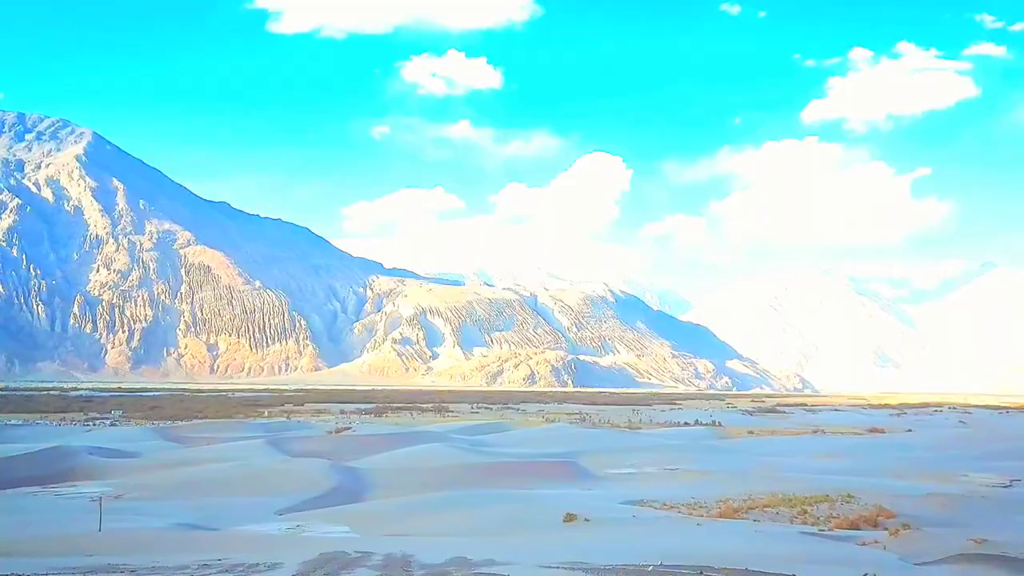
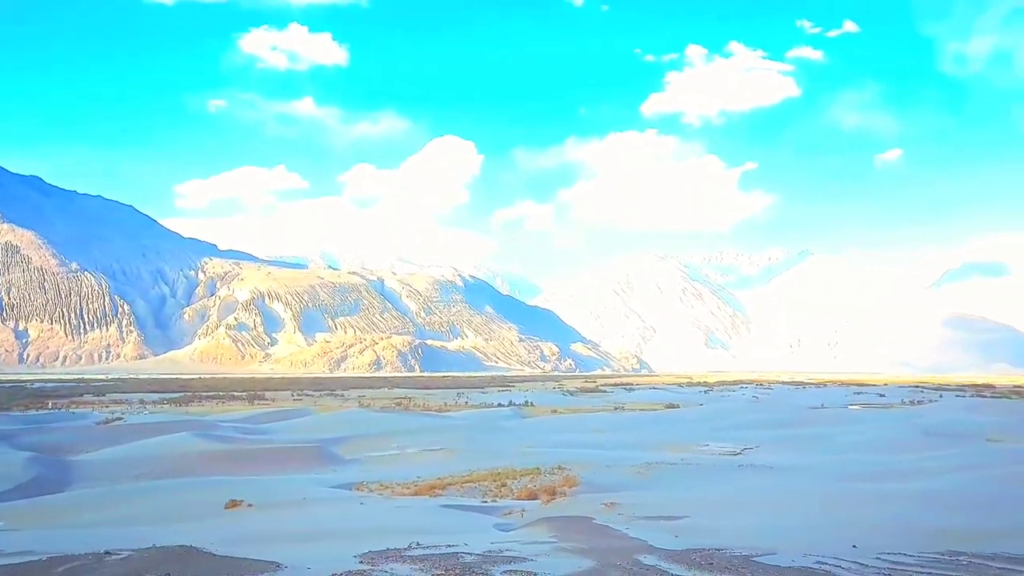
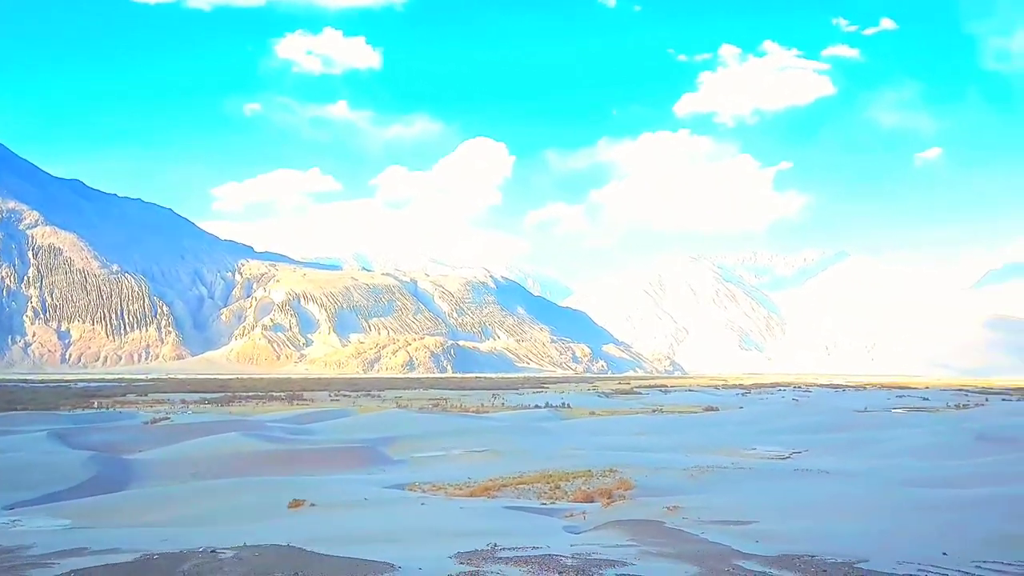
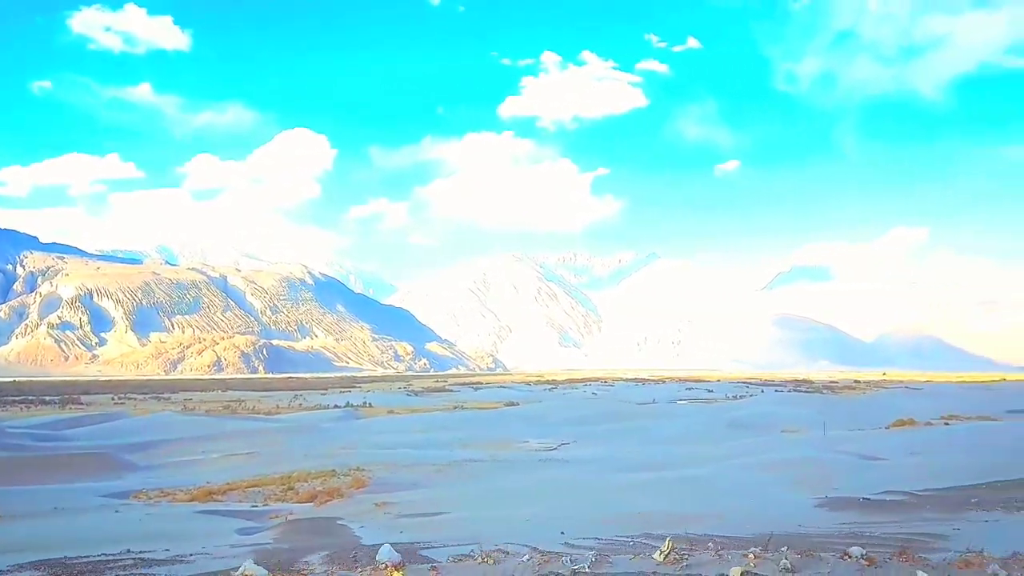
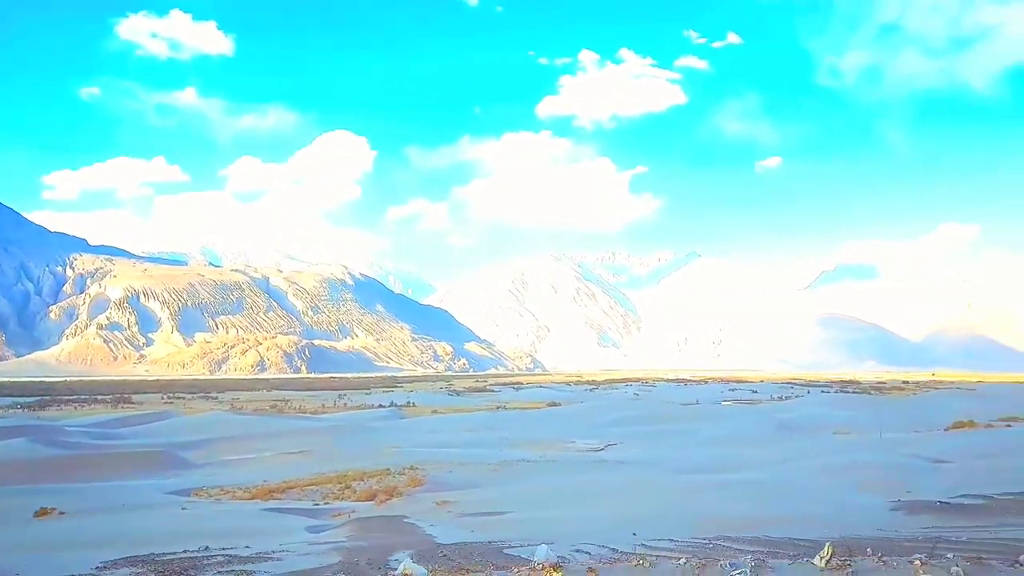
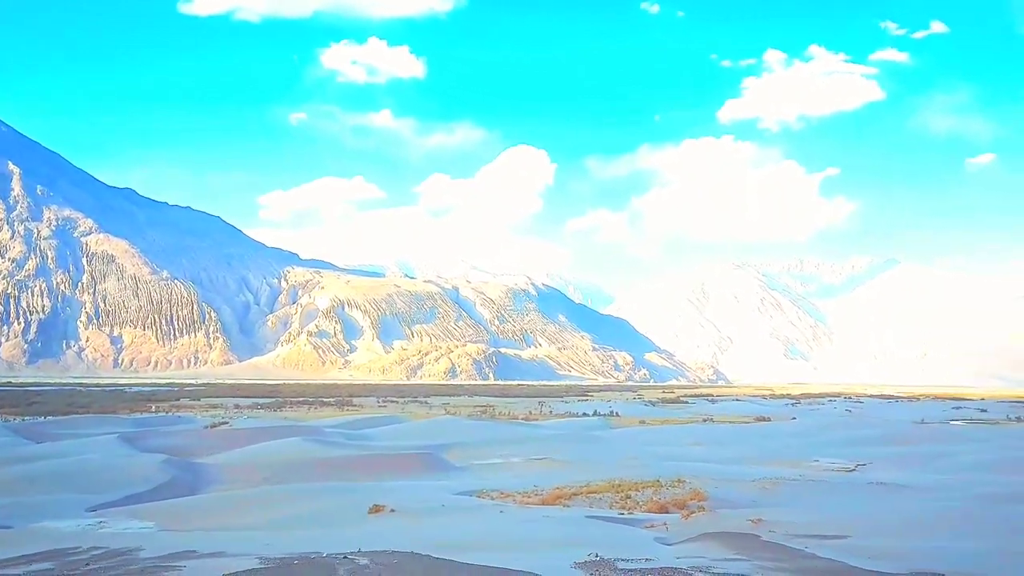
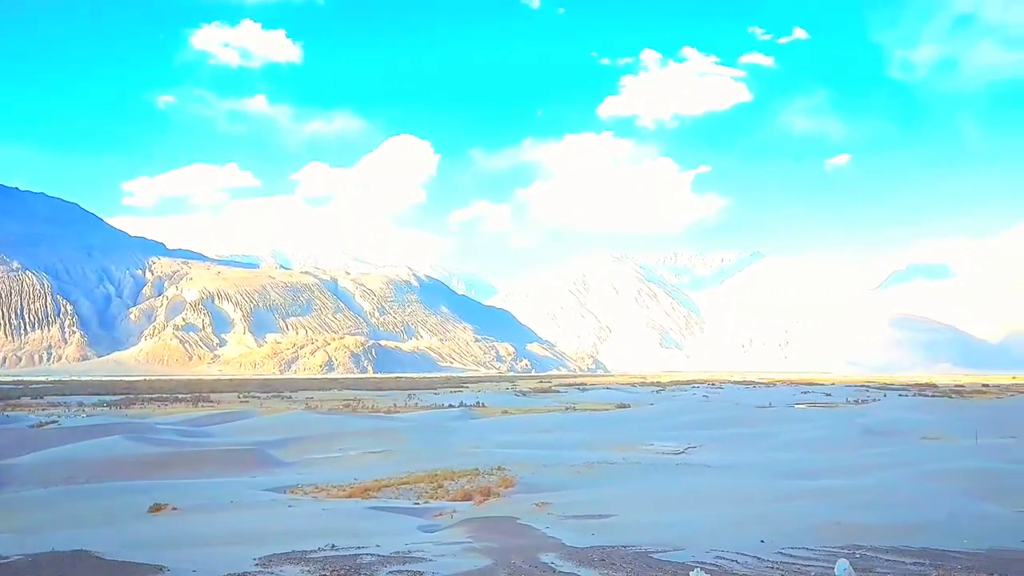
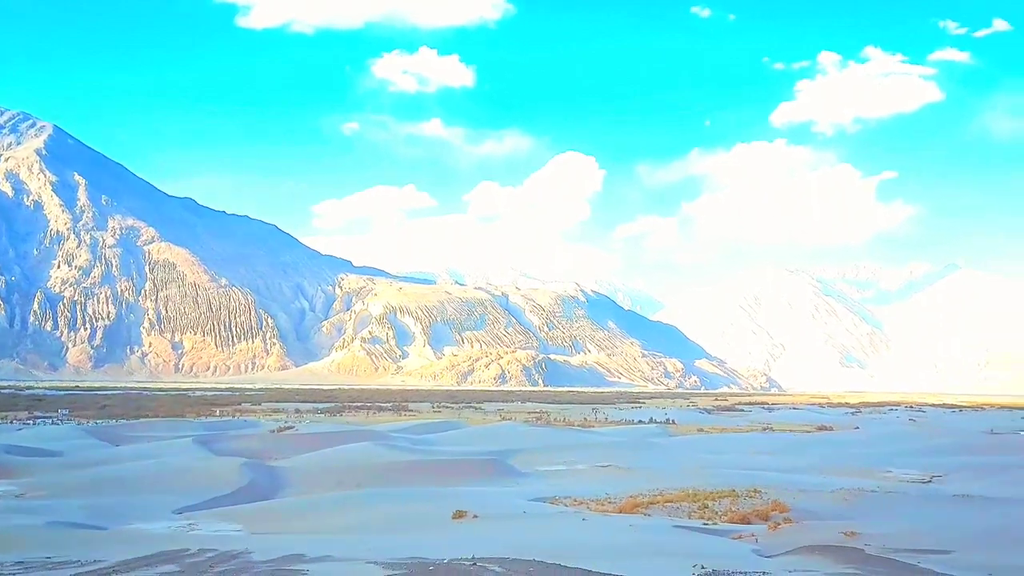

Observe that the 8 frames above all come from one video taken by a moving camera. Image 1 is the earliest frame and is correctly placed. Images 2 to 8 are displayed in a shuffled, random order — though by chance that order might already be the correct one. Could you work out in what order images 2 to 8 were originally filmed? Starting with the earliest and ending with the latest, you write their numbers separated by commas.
8, 6, 3, 2, 7, 5, 4
